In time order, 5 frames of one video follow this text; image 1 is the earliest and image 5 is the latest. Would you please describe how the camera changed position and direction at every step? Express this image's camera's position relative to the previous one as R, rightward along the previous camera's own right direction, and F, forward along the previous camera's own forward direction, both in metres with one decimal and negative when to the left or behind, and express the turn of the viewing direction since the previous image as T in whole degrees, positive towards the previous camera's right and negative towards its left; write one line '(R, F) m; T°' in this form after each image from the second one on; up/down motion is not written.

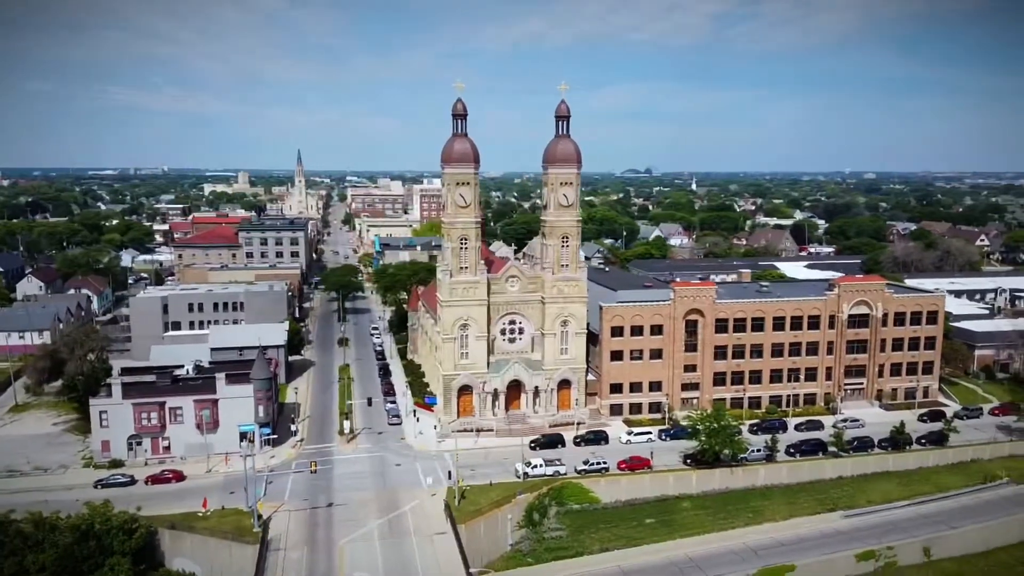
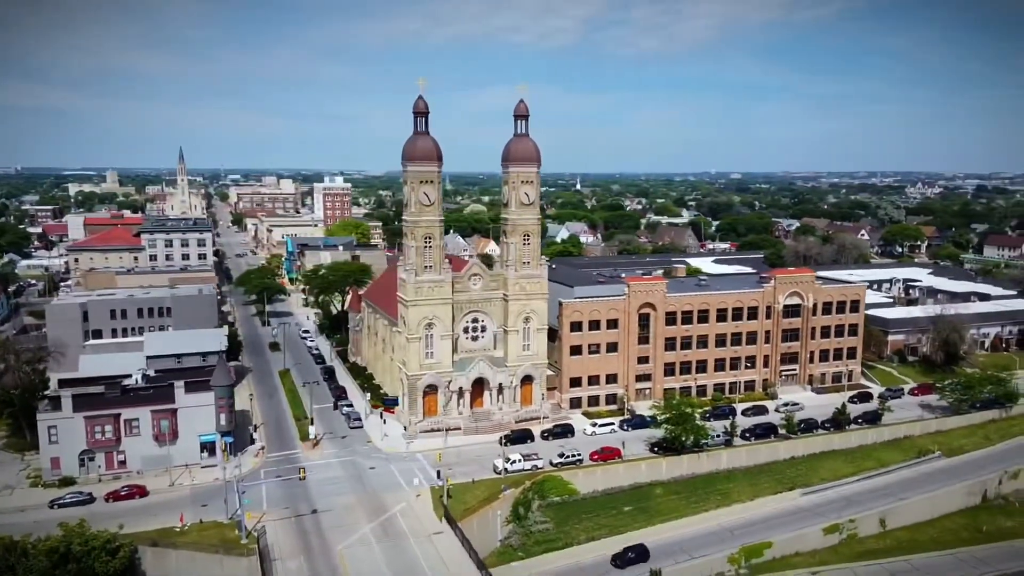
(-6.1, +0.1) m; +8°
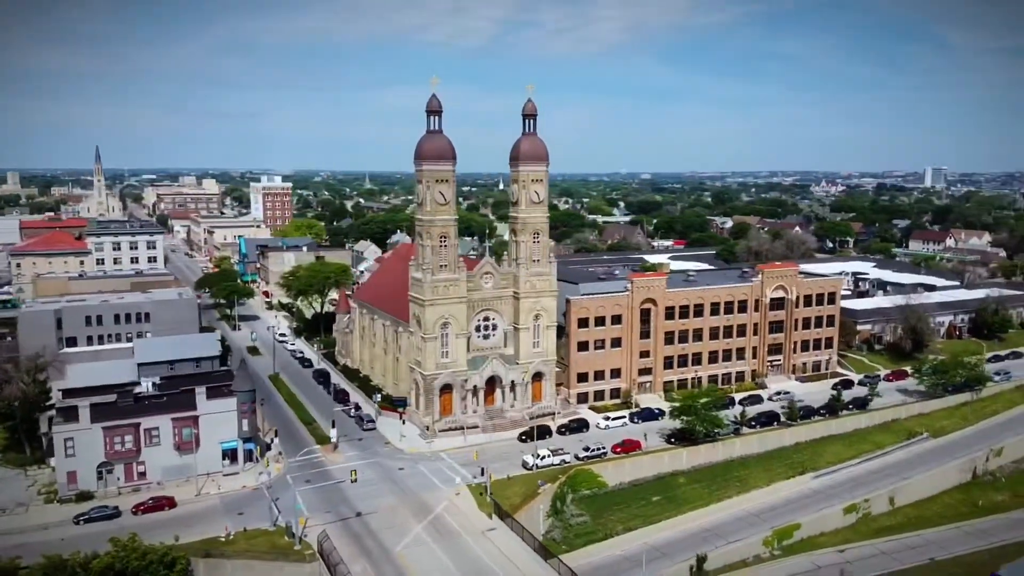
(-7.4, -0.1) m; +6°
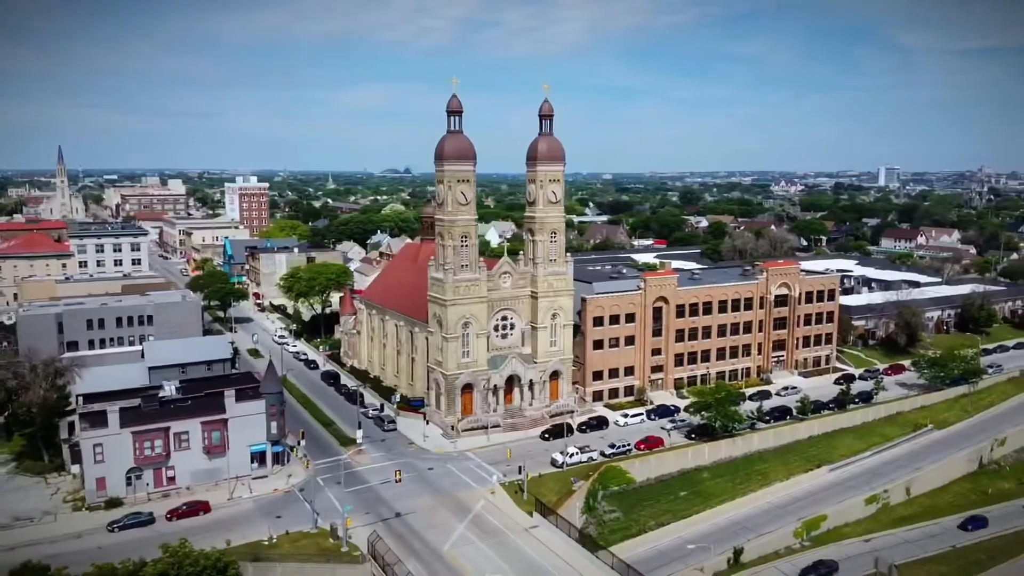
(-4.4, -0.2) m; +3°
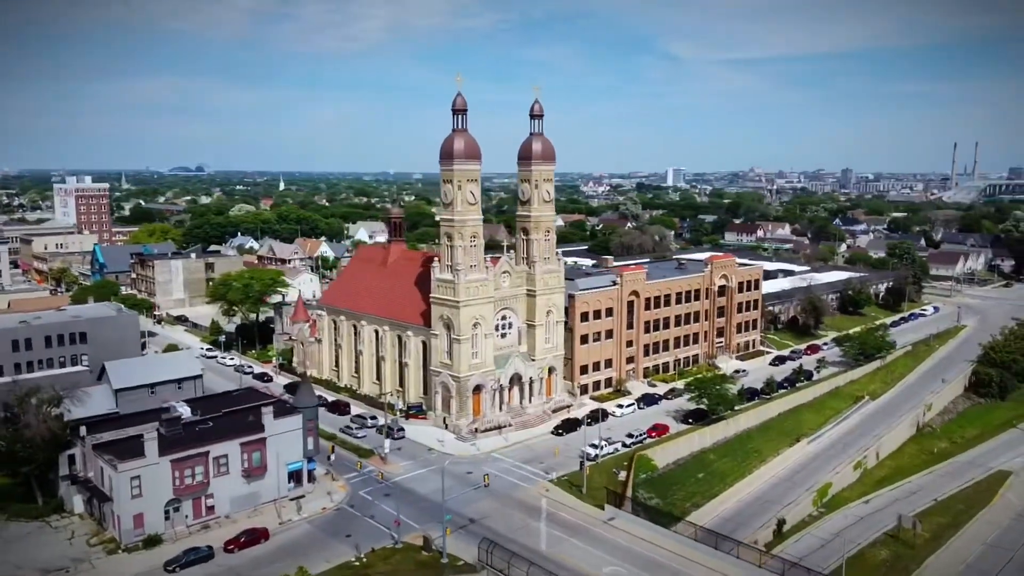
(-14.7, +1.4) m; +13°
